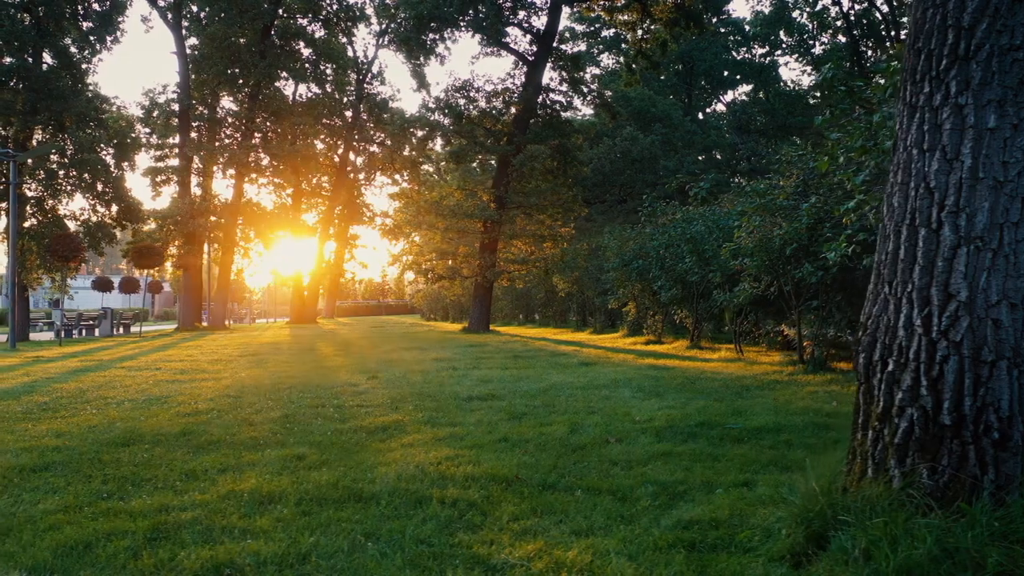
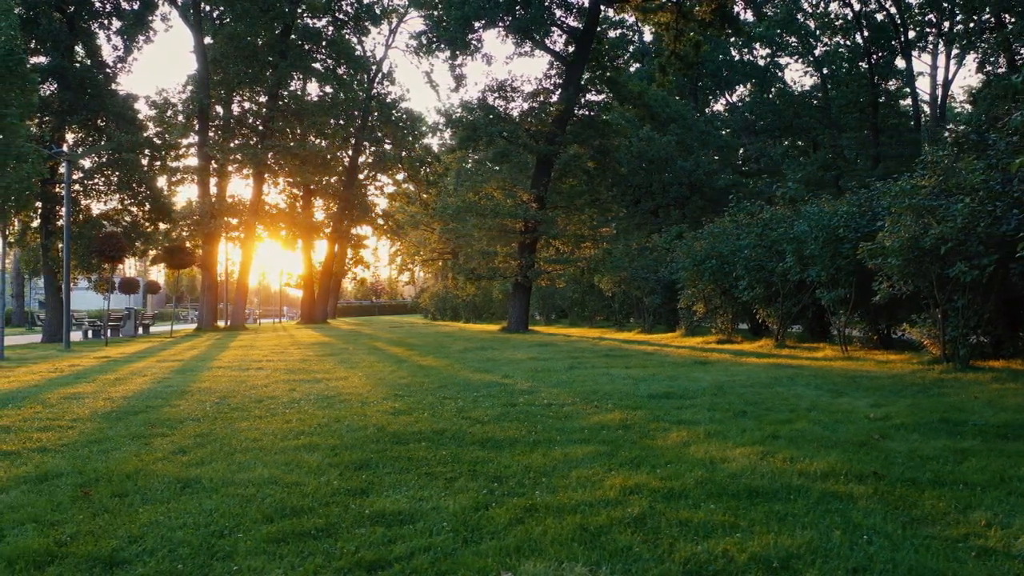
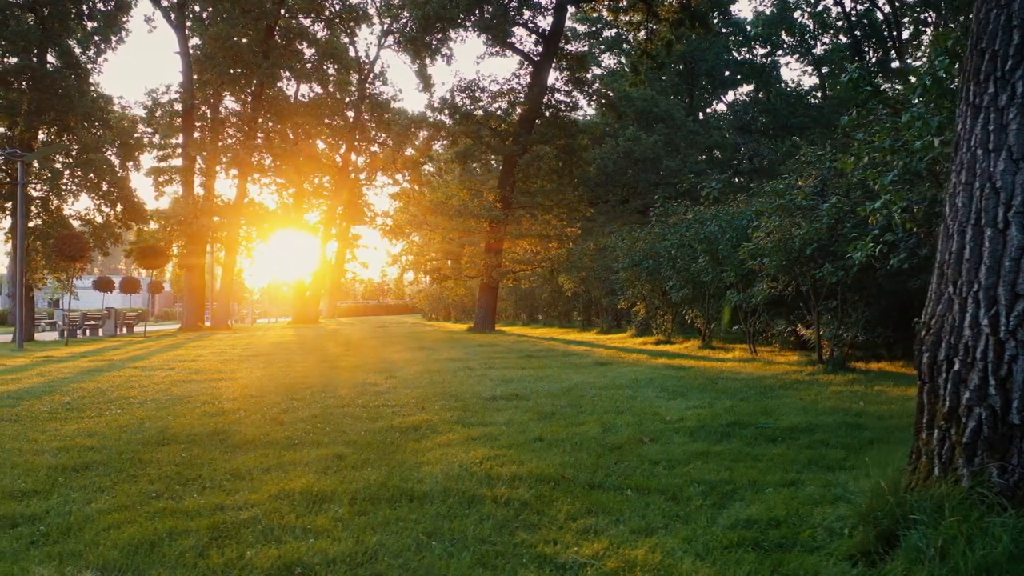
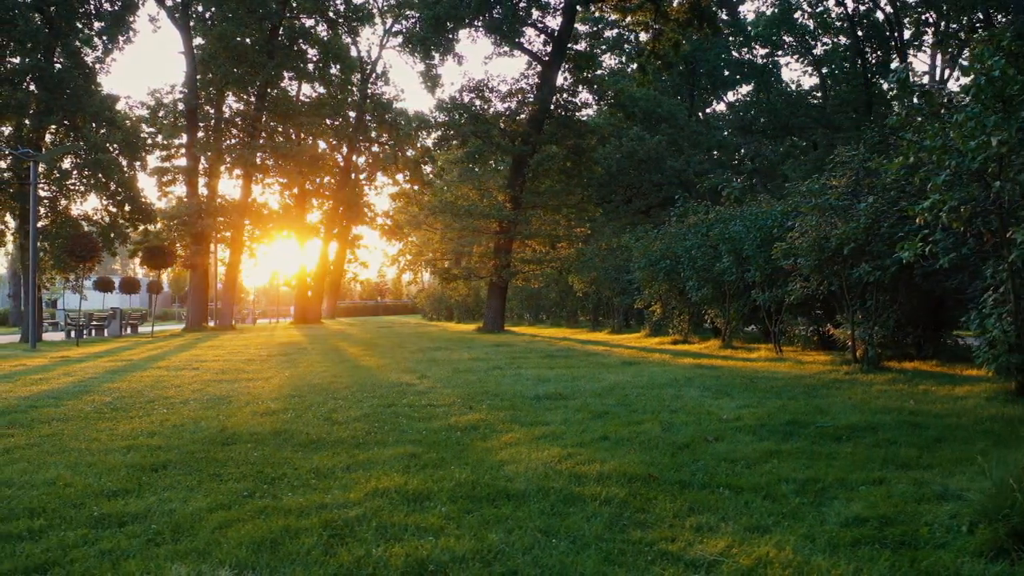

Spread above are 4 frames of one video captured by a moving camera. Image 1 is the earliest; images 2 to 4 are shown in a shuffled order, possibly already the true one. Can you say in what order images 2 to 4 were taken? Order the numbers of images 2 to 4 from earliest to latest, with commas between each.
3, 4, 2
